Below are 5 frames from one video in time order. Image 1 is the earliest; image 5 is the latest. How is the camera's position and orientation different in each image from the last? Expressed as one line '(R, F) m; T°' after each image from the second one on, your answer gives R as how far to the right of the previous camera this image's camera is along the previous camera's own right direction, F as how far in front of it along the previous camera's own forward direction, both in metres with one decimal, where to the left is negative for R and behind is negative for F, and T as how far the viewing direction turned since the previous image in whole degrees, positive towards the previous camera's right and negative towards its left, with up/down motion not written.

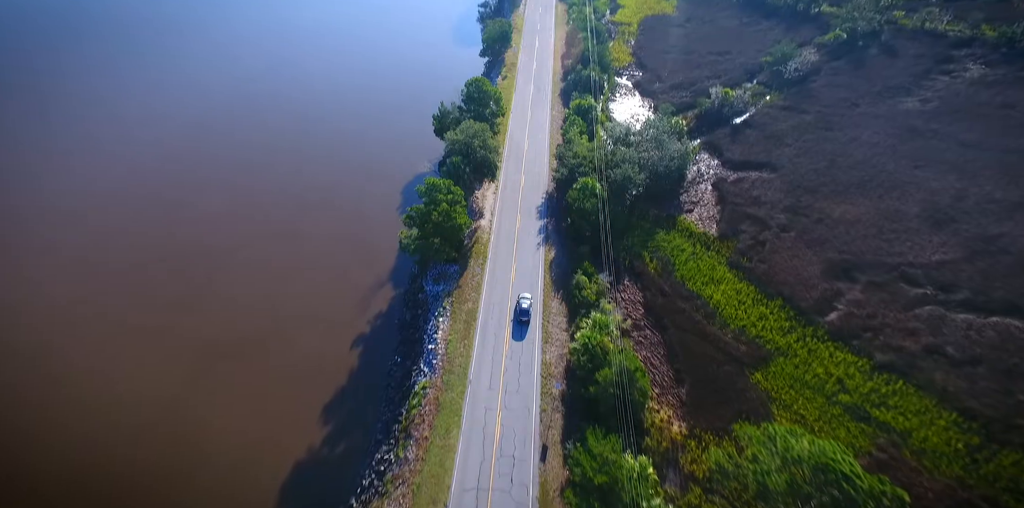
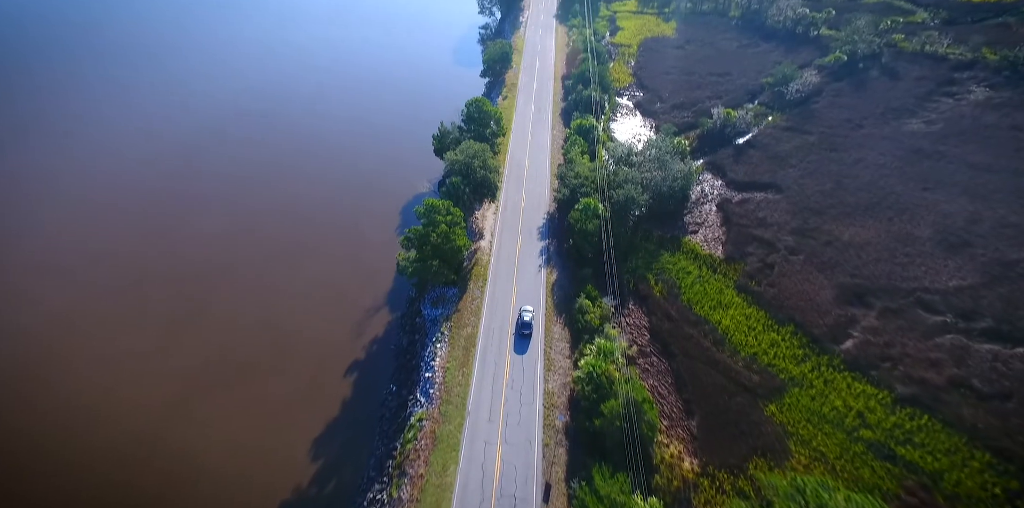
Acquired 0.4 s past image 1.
(-0.1, +1.5) m; 0°
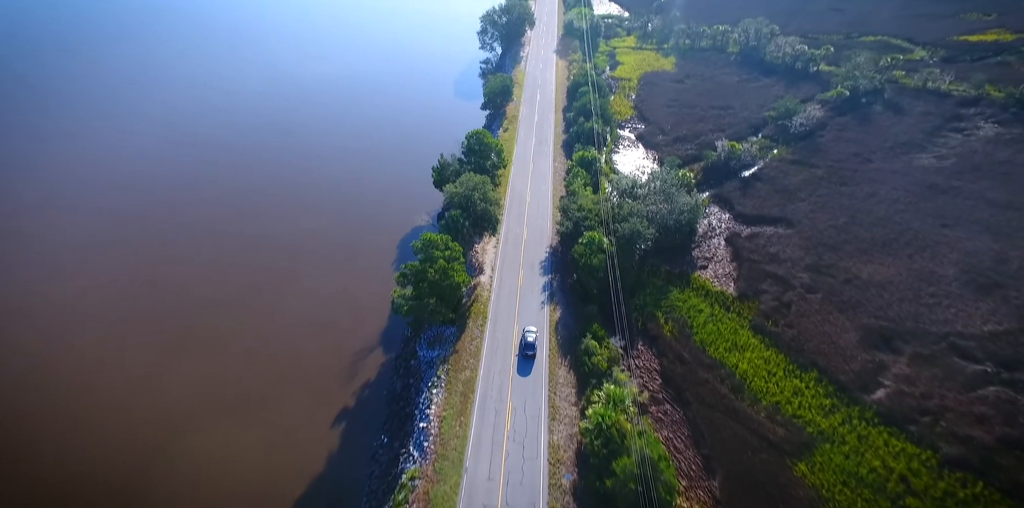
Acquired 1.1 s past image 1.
(-0.2, +2.6) m; 0°
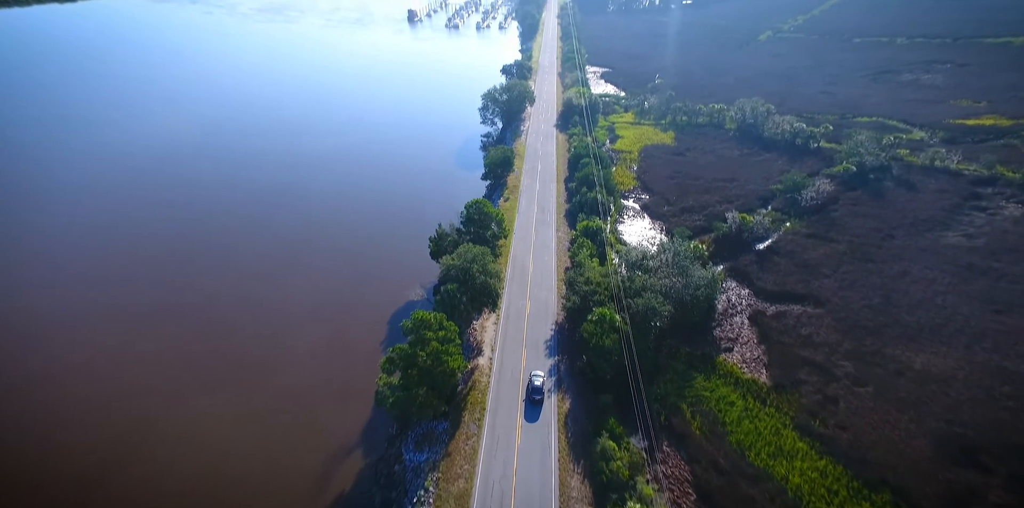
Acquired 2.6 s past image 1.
(-0.6, +5.7) m; 0°
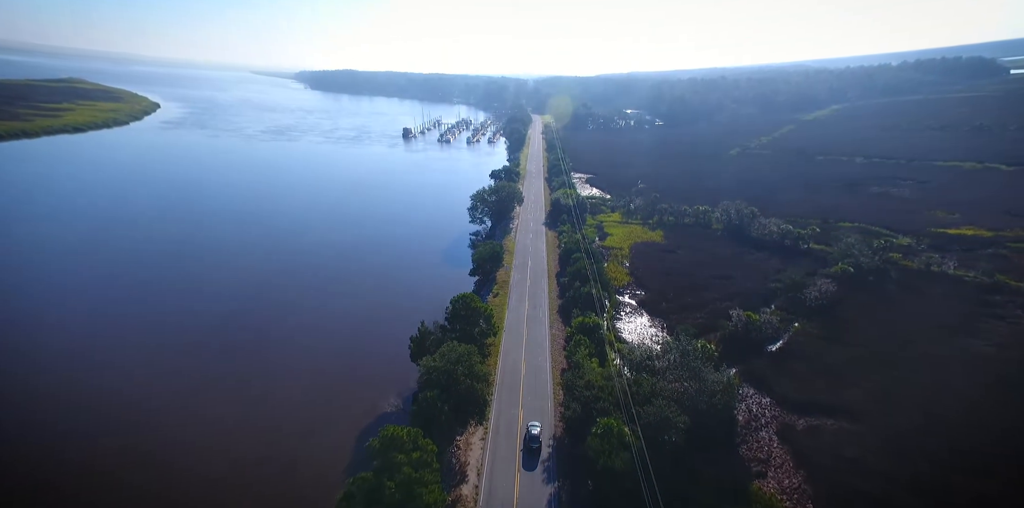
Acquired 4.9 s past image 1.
(-0.6, +6.7) m; +1°
